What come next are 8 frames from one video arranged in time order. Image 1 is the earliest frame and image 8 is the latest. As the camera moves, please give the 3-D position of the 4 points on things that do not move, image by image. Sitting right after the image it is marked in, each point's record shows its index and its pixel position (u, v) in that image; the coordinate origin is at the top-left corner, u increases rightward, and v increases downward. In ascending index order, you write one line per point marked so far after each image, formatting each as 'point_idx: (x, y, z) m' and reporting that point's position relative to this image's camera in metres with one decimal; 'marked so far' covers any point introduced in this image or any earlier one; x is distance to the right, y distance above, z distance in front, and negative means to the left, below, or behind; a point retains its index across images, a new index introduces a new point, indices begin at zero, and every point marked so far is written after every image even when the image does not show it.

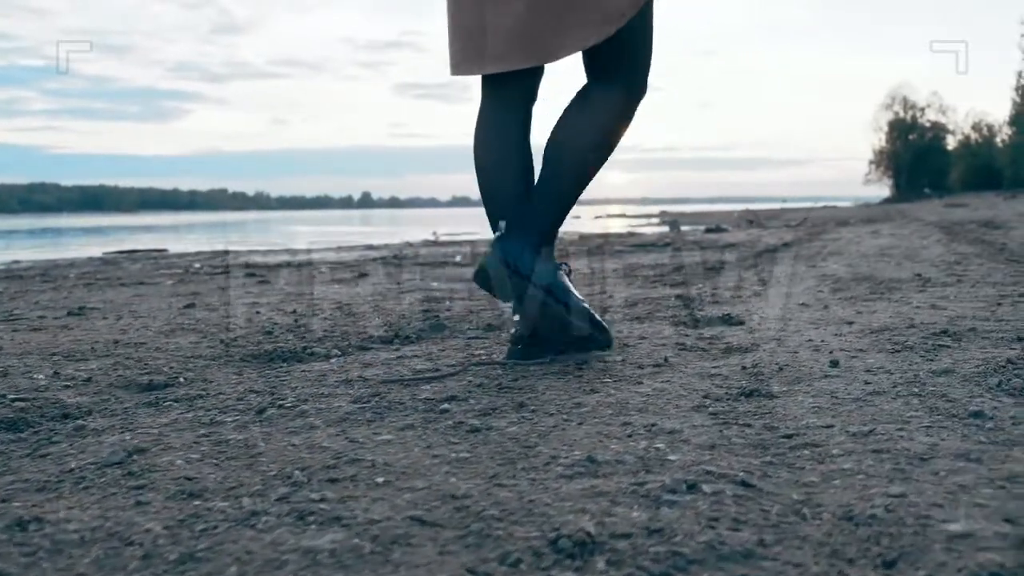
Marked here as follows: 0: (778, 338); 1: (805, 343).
0: (+0.8, -0.1, +2.9) m
1: (+0.8, -0.1, +2.7) m
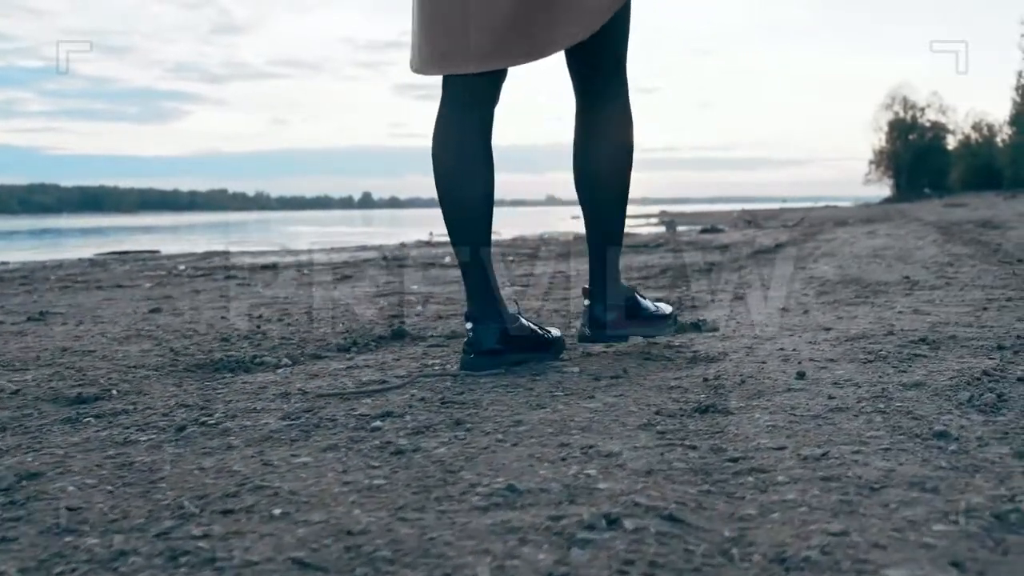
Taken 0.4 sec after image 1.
0: (+0.6, -0.2, +2.7) m
1: (+0.7, -0.2, +2.6) m
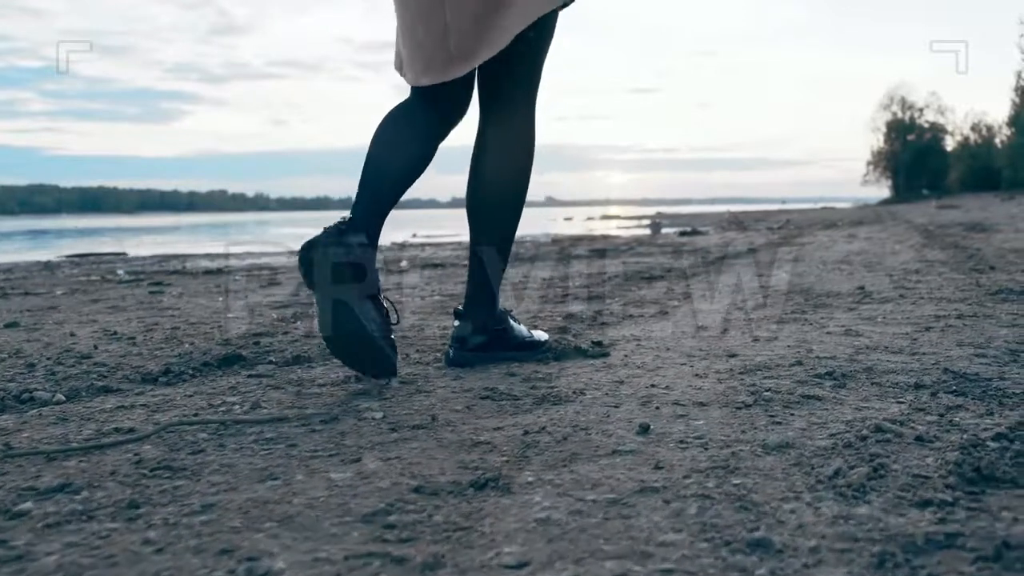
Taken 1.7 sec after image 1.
0: (+0.2, -0.2, +2.2) m
1: (+0.3, -0.2, +2.1) m
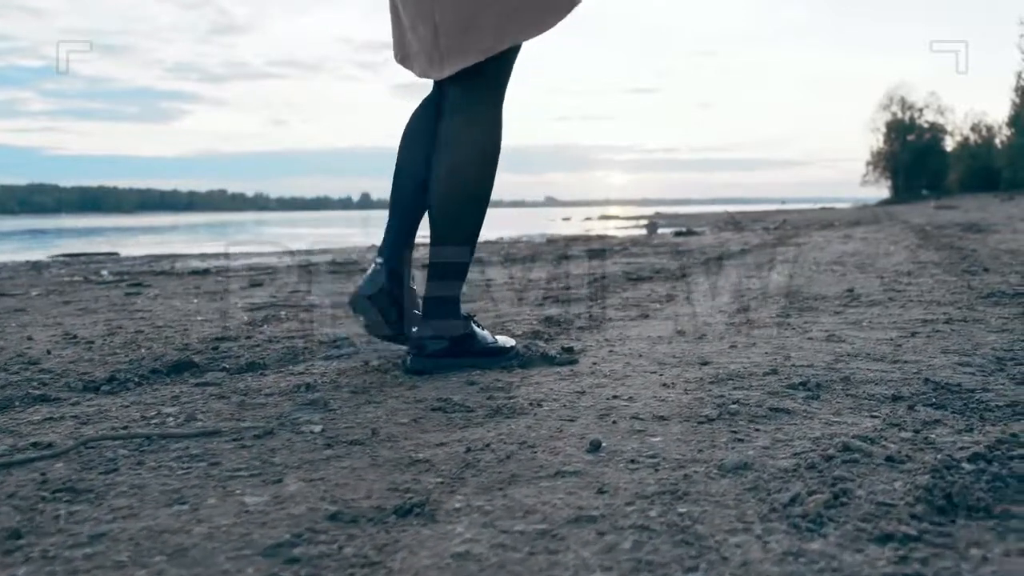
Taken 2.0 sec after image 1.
0: (+0.1, -0.2, +2.1) m
1: (+0.2, -0.2, +2.0) m
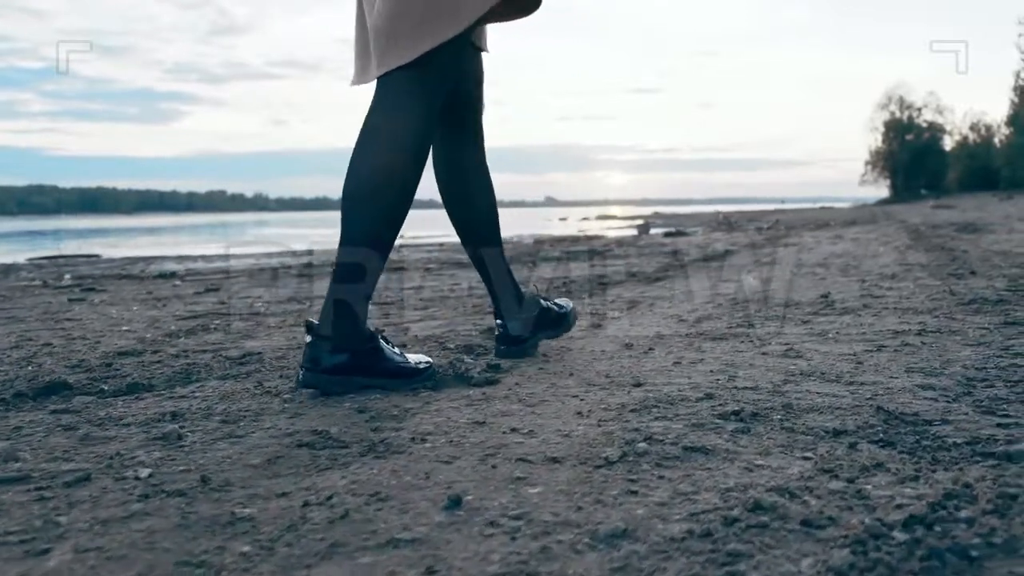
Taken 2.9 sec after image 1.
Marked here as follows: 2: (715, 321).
0: (-0.1, -0.2, +1.8) m
1: (0.0, -0.2, +1.7) m
2: (+0.7, -0.1, +3.5) m
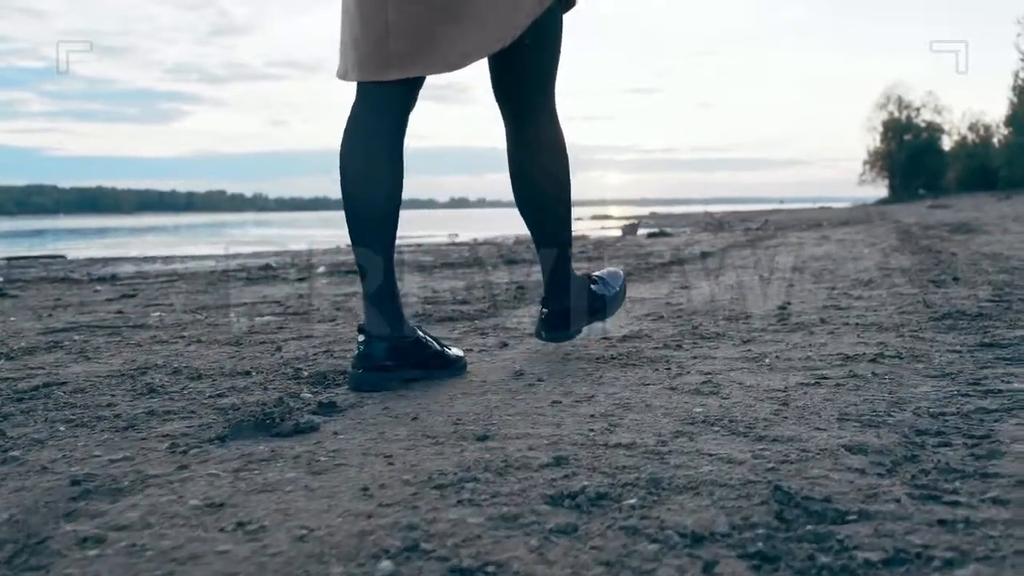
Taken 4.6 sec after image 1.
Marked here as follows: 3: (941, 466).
0: (-0.4, -0.3, +1.3) m
1: (-0.3, -0.3, +1.2) m
2: (+0.4, -0.1, +2.9) m
3: (+0.6, -0.2, +1.4) m
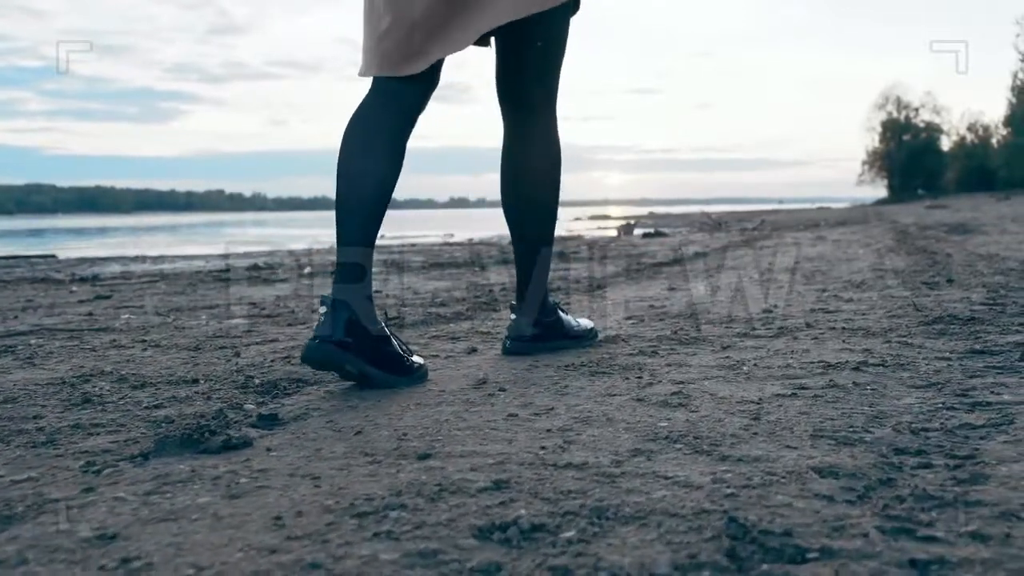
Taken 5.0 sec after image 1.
0: (-0.5, -0.3, +1.2) m
1: (-0.4, -0.3, +1.0) m
2: (+0.3, -0.2, +2.8) m
3: (+0.5, -0.2, +1.2) m
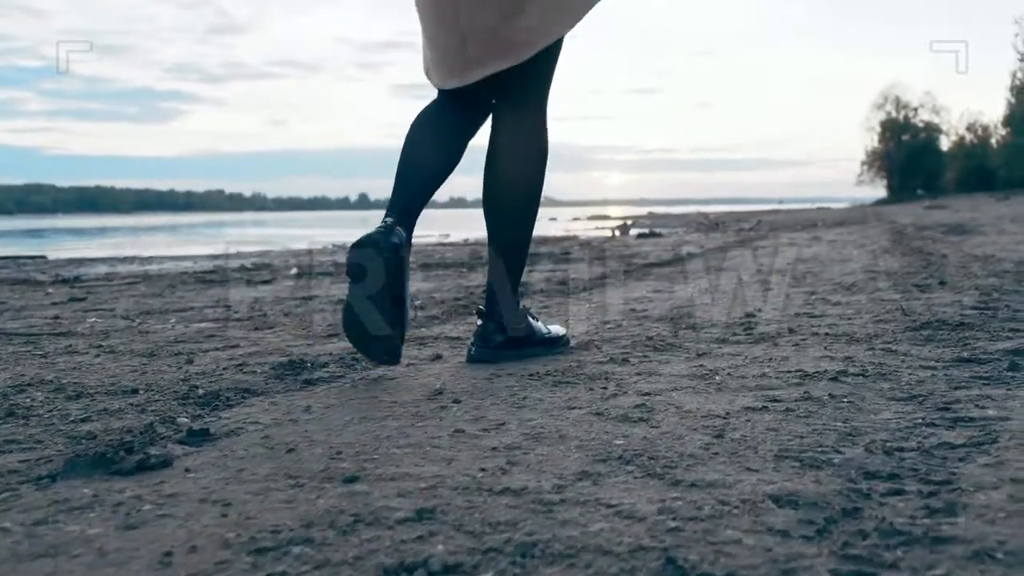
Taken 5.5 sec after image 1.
0: (-0.5, -0.3, +1.0) m
1: (-0.5, -0.3, +0.9) m
2: (+0.2, -0.2, +2.7) m
3: (+0.4, -0.3, +1.1) m
